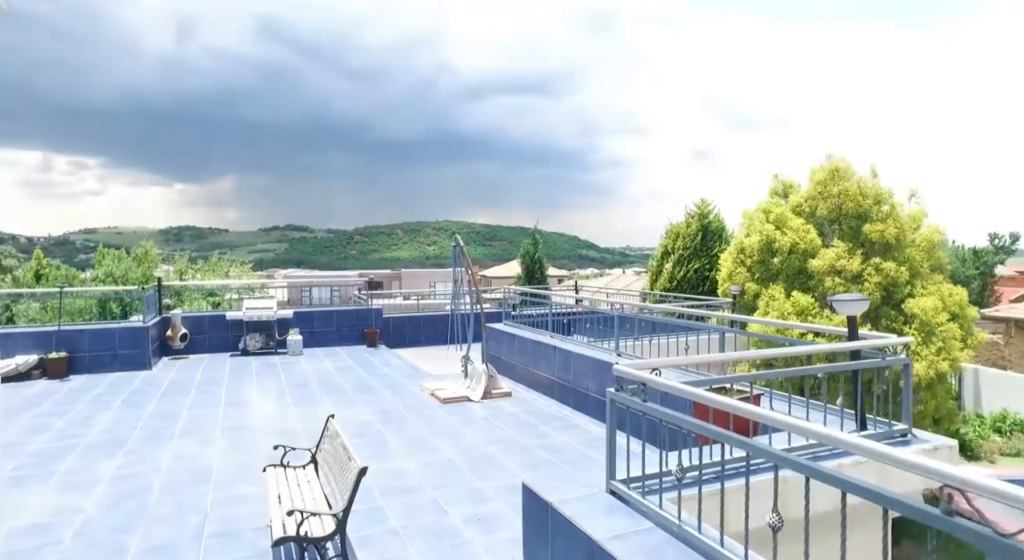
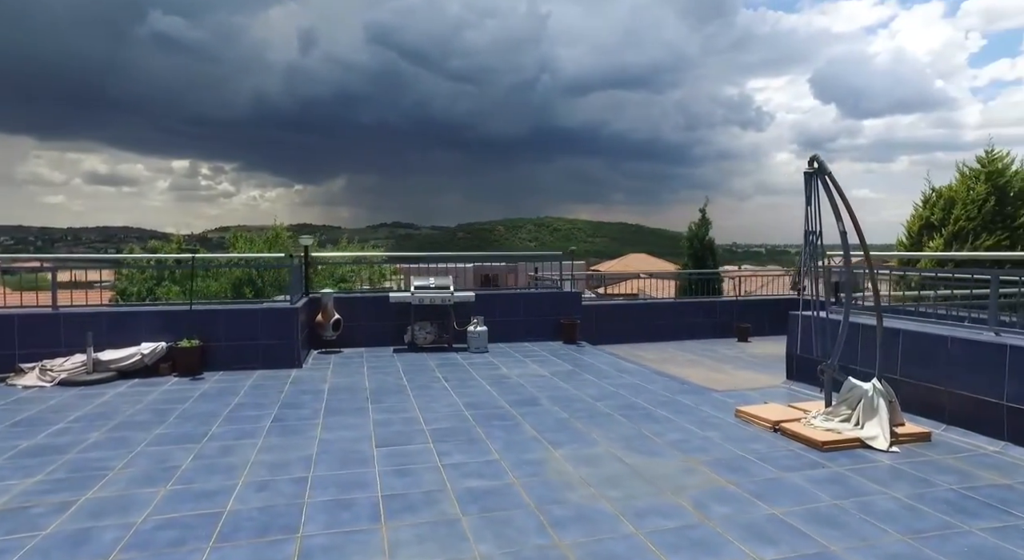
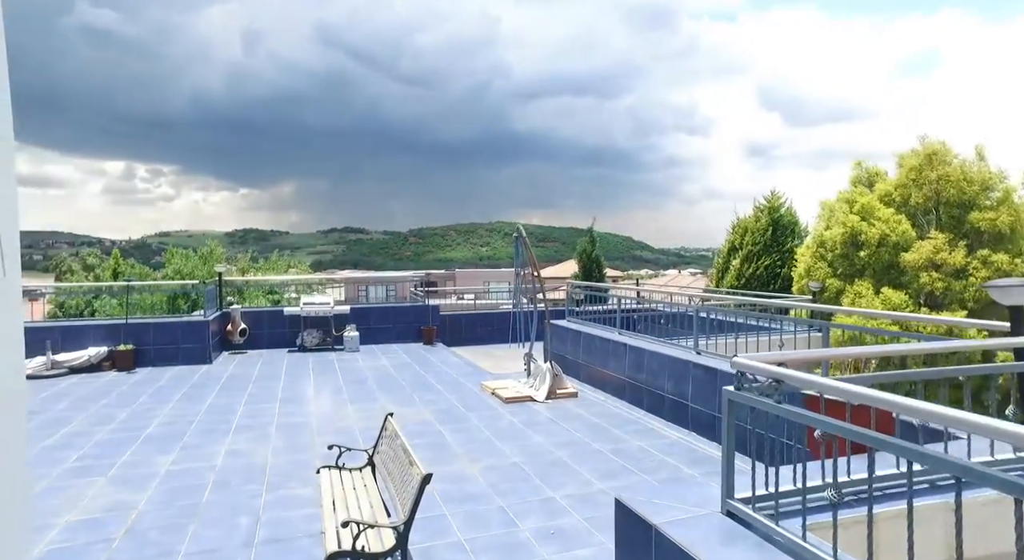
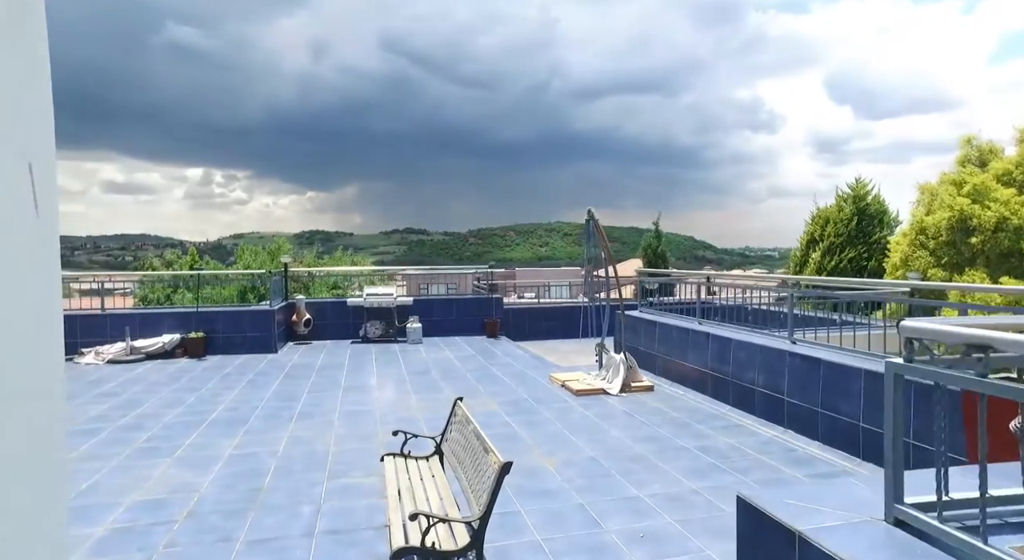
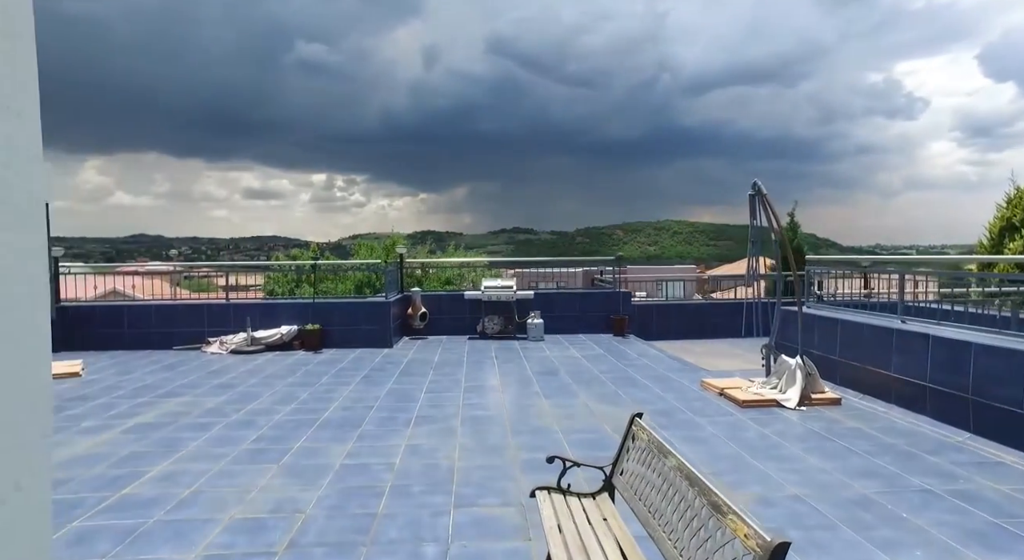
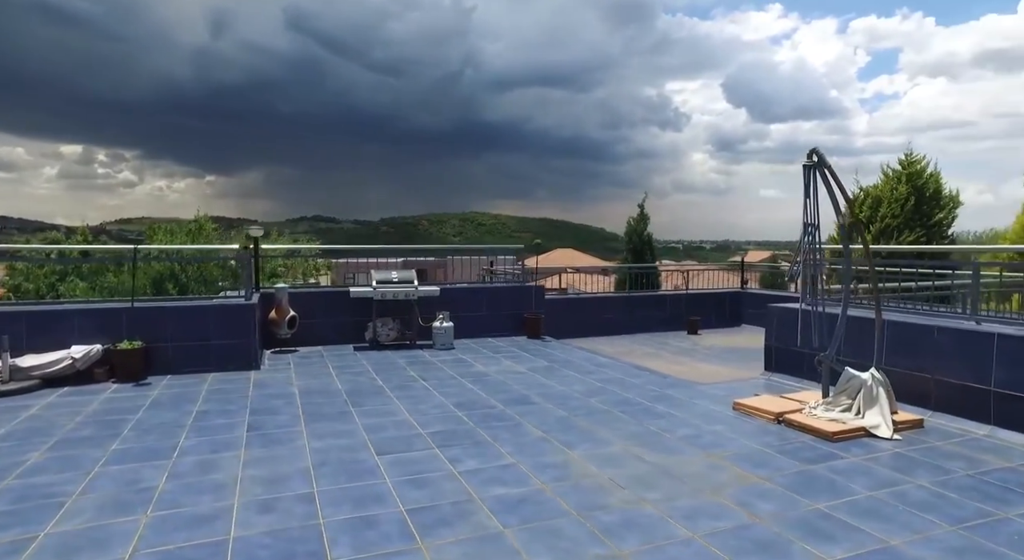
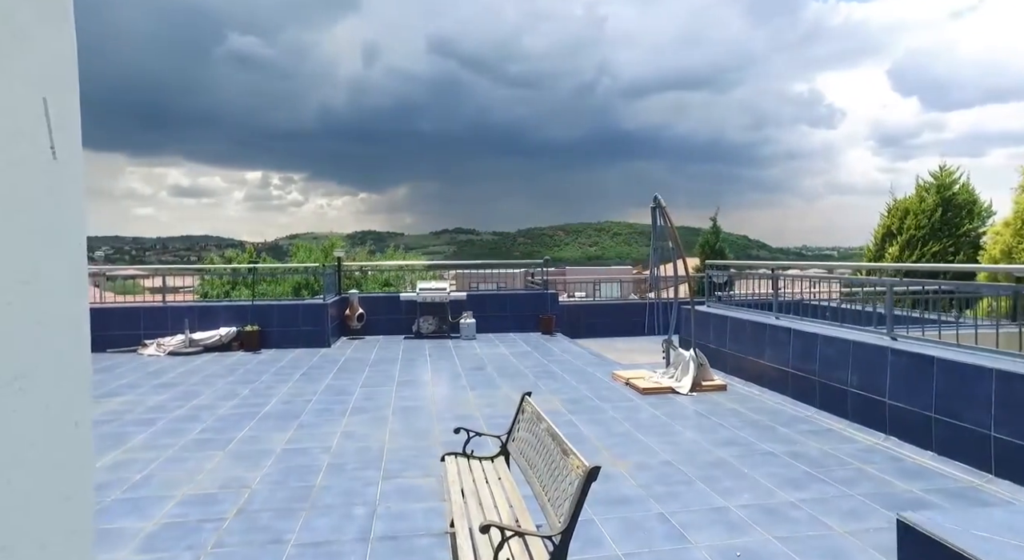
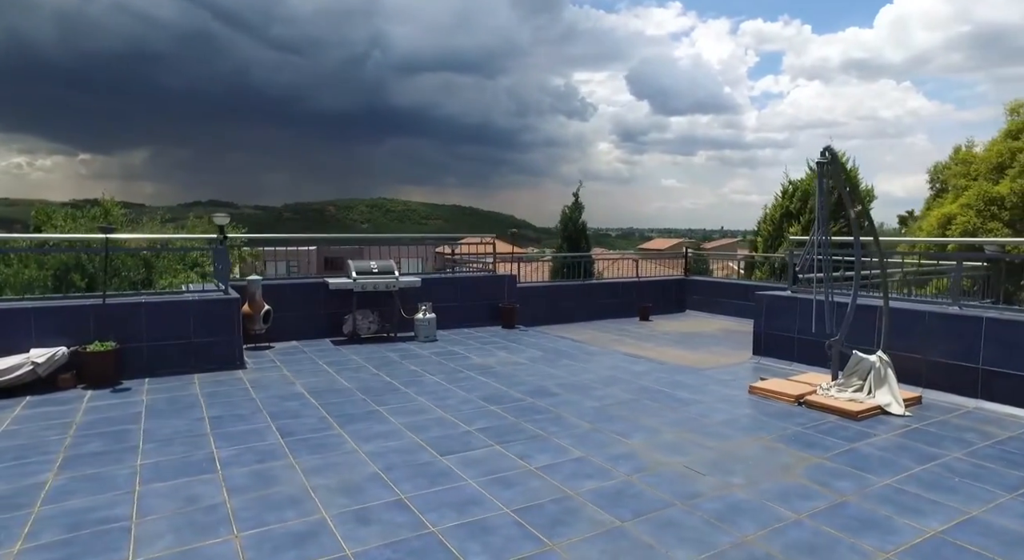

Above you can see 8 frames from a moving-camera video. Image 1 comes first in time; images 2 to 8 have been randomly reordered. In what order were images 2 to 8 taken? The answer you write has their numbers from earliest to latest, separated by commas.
3, 4, 7, 5, 2, 6, 8
